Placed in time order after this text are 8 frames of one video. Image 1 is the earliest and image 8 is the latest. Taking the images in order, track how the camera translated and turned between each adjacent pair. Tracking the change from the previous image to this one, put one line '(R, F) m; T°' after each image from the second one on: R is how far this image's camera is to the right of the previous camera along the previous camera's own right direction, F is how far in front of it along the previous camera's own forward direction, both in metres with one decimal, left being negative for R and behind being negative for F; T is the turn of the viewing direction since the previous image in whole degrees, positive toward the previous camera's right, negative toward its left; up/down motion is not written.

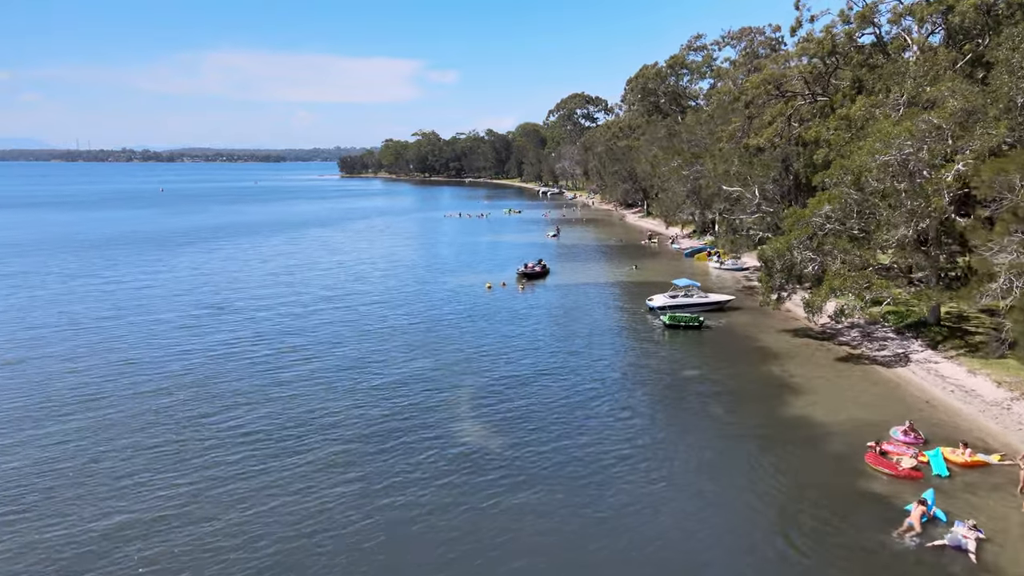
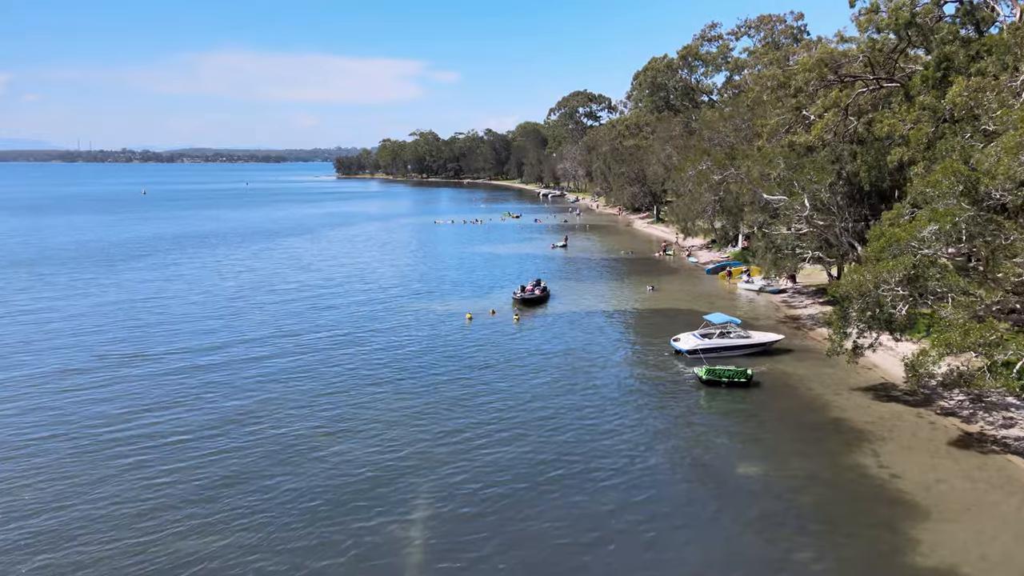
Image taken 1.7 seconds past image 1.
(+0.7, +10.2) m; 0°
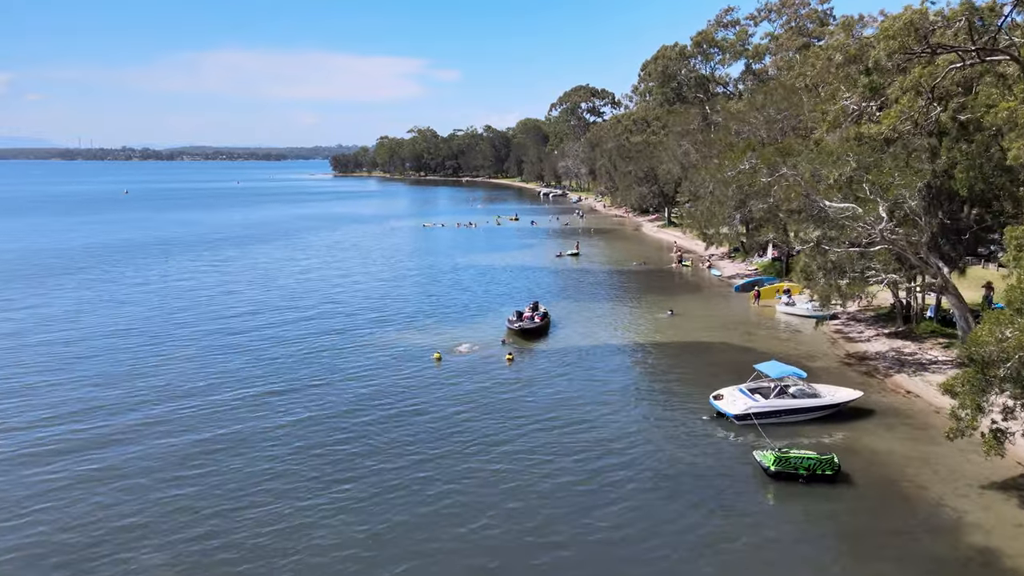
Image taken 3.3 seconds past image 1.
(+0.6, +9.5) m; 0°
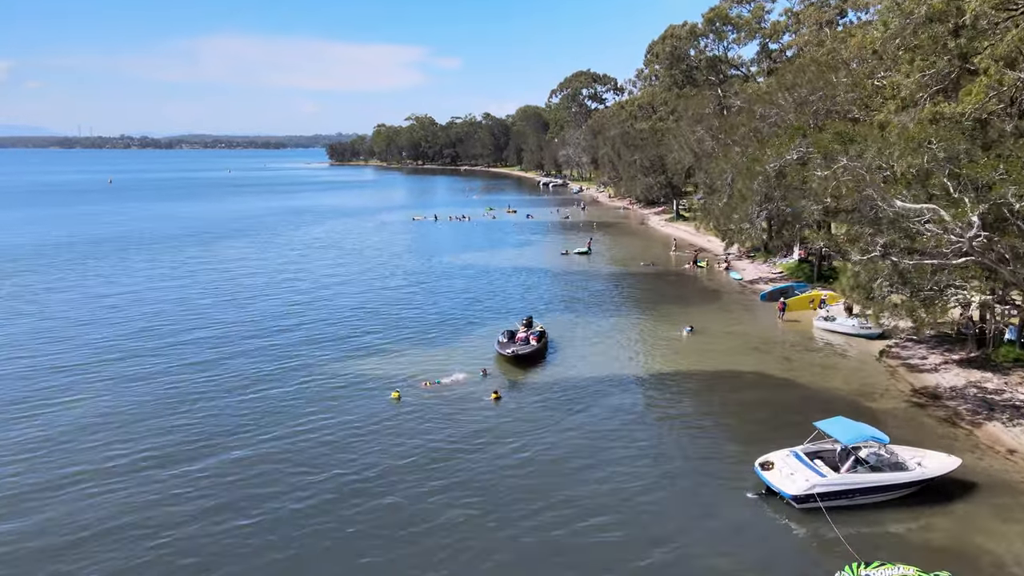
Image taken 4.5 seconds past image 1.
(+0.6, +7.2) m; 0°
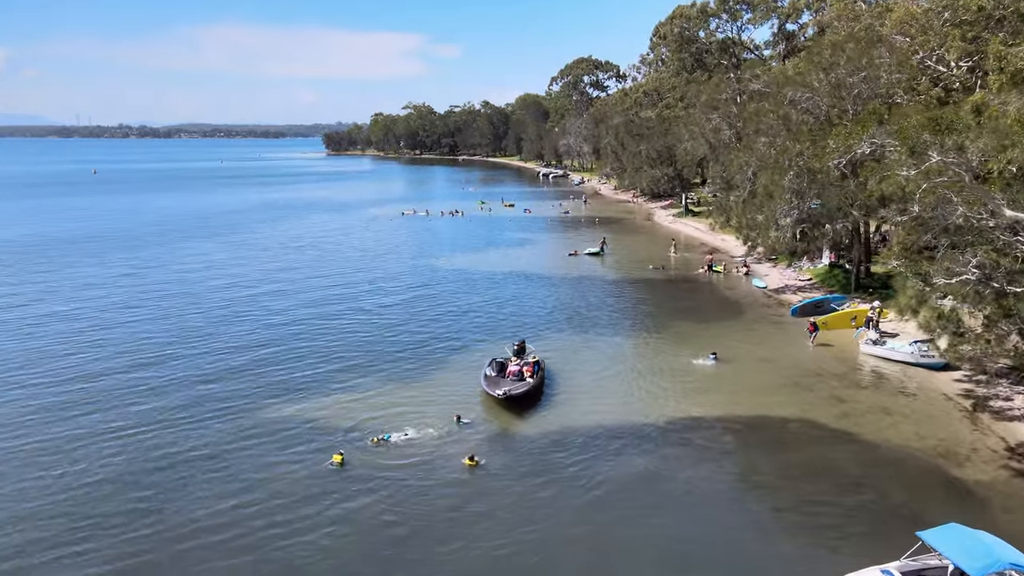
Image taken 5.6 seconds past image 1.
(+0.6, +6.5) m; 0°
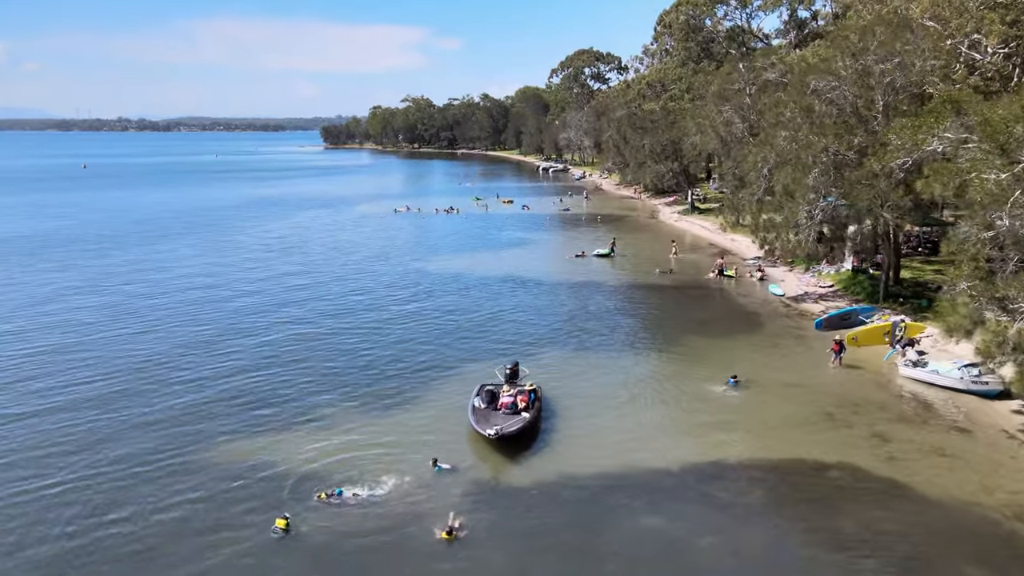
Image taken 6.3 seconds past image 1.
(+0.4, +4.0) m; 0°
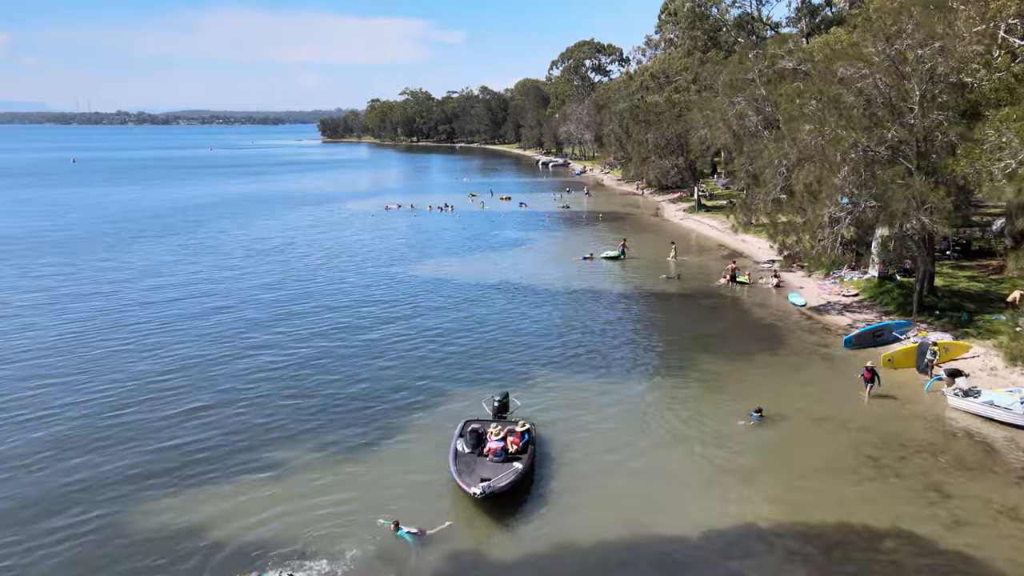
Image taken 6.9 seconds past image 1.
(+0.4, +4.0) m; 0°
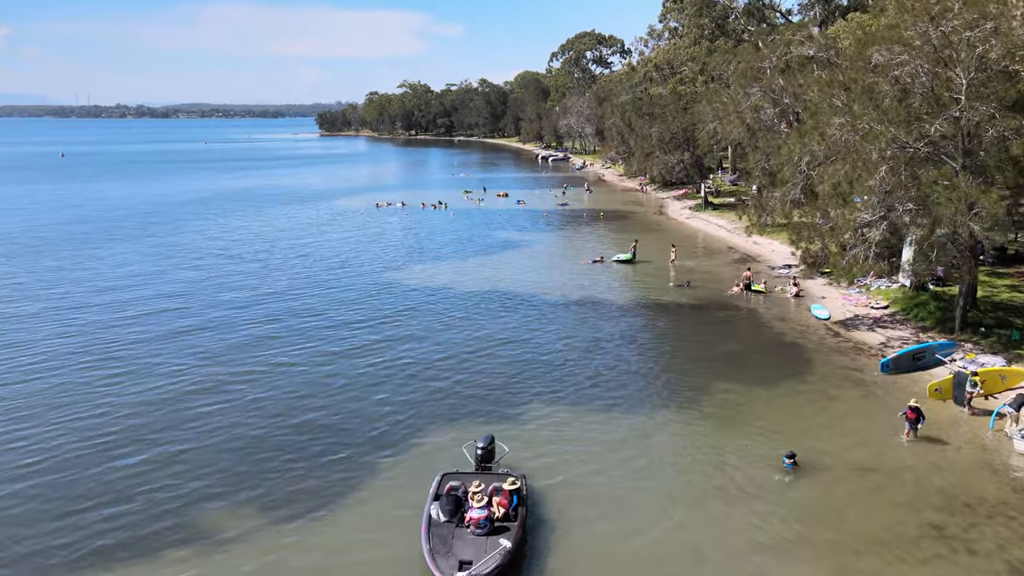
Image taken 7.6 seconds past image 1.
(+0.4, +4.0) m; 0°
